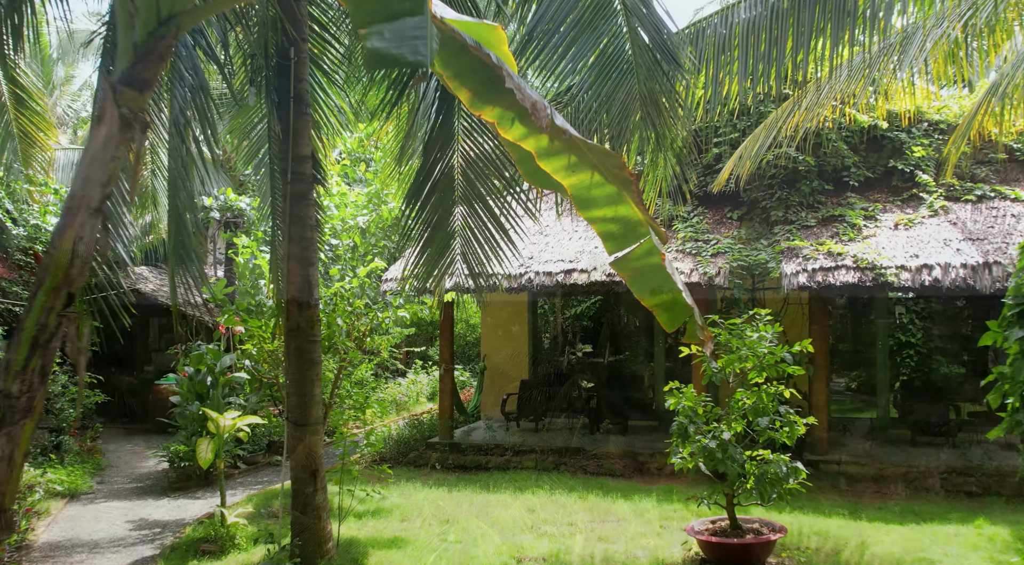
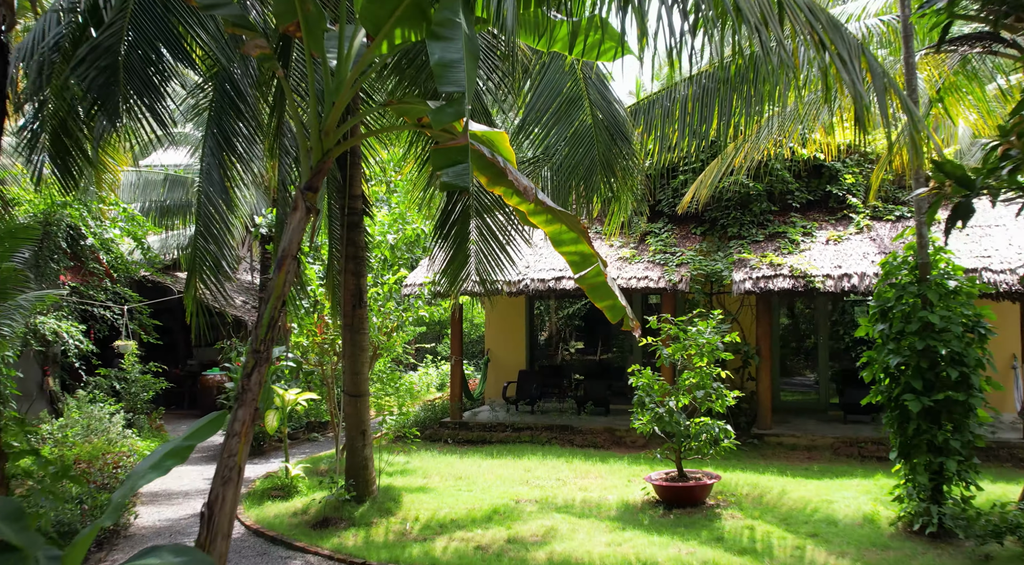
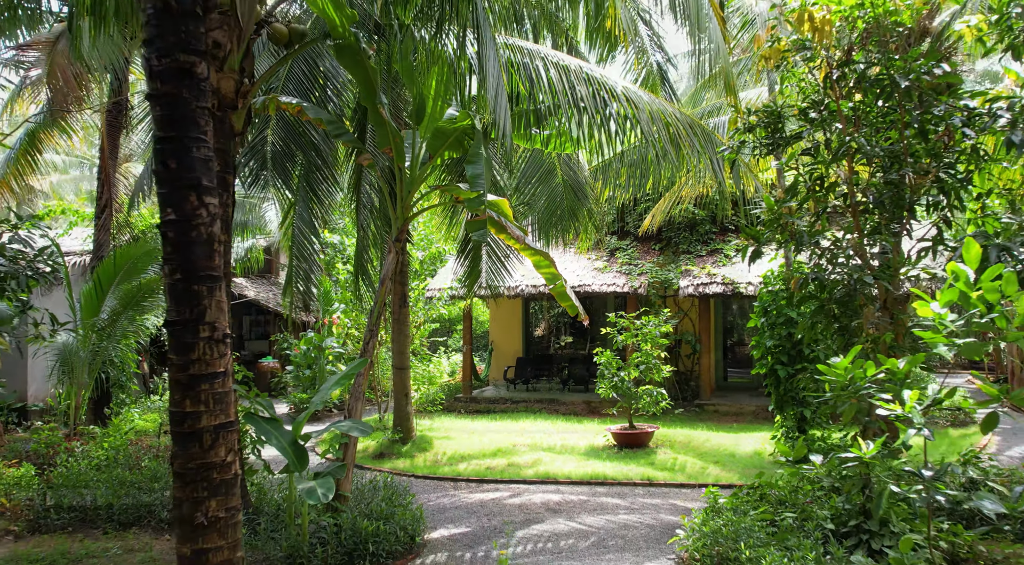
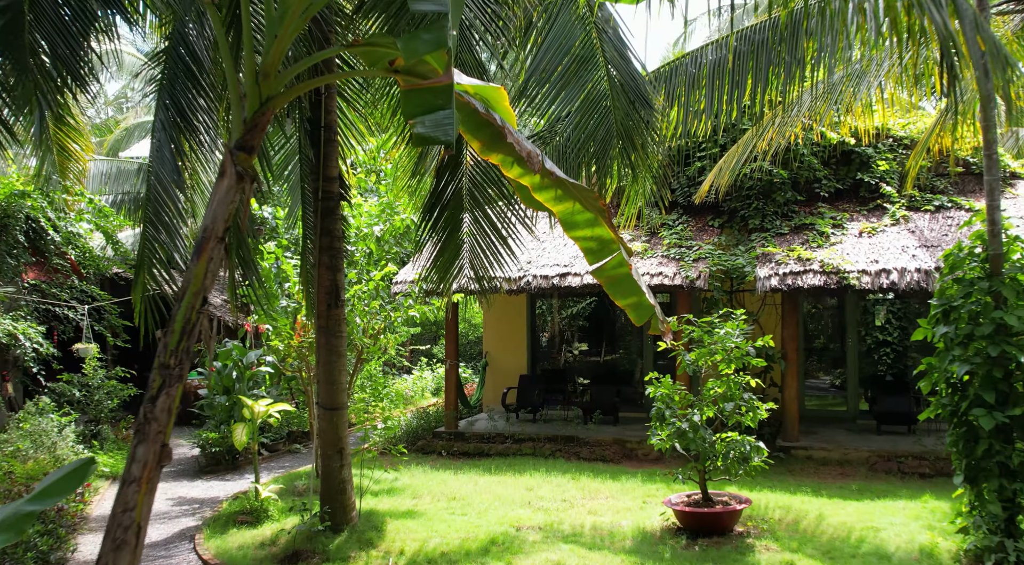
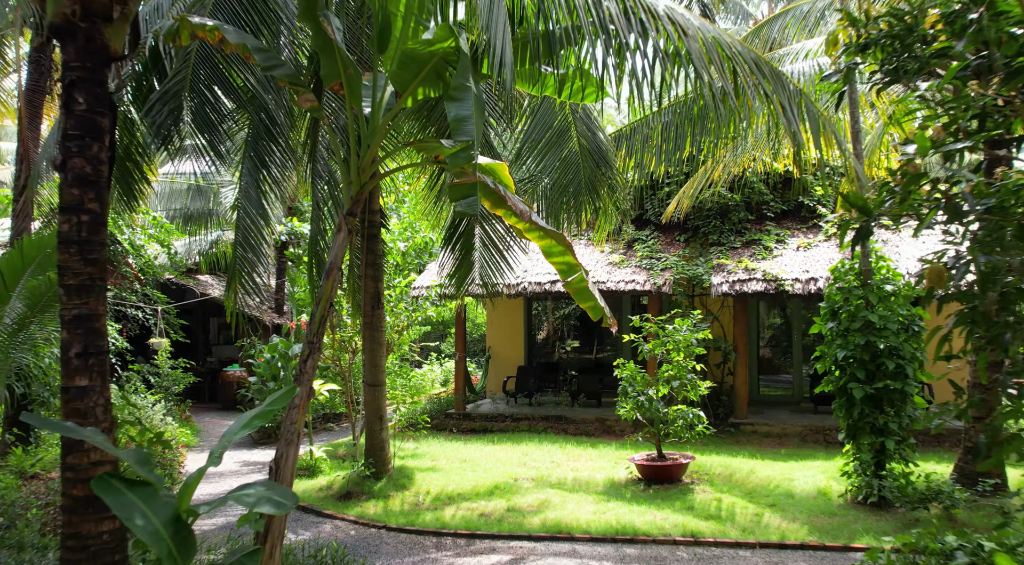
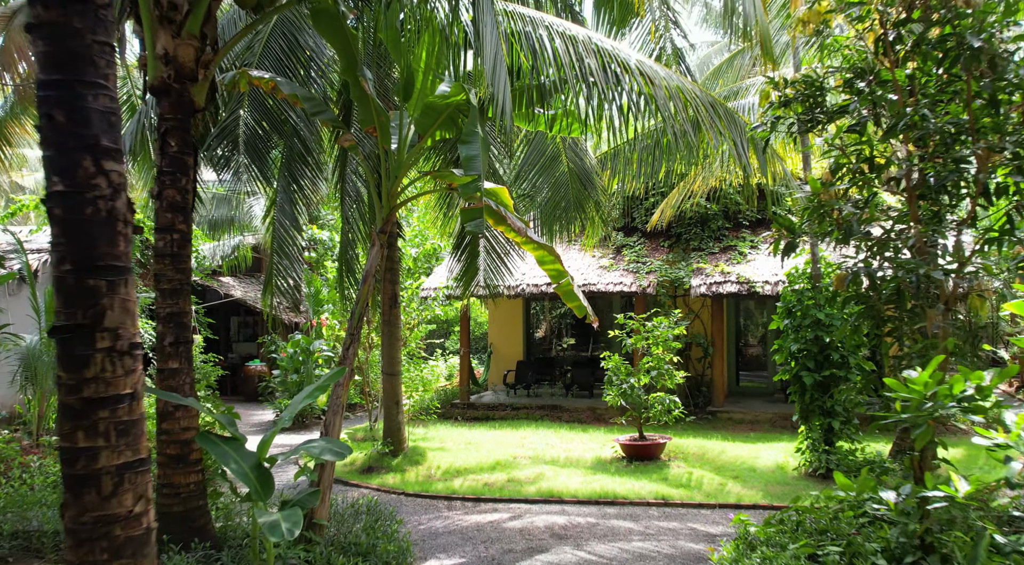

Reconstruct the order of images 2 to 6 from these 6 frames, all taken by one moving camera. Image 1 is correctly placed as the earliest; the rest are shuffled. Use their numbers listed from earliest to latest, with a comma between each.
4, 2, 5, 6, 3
